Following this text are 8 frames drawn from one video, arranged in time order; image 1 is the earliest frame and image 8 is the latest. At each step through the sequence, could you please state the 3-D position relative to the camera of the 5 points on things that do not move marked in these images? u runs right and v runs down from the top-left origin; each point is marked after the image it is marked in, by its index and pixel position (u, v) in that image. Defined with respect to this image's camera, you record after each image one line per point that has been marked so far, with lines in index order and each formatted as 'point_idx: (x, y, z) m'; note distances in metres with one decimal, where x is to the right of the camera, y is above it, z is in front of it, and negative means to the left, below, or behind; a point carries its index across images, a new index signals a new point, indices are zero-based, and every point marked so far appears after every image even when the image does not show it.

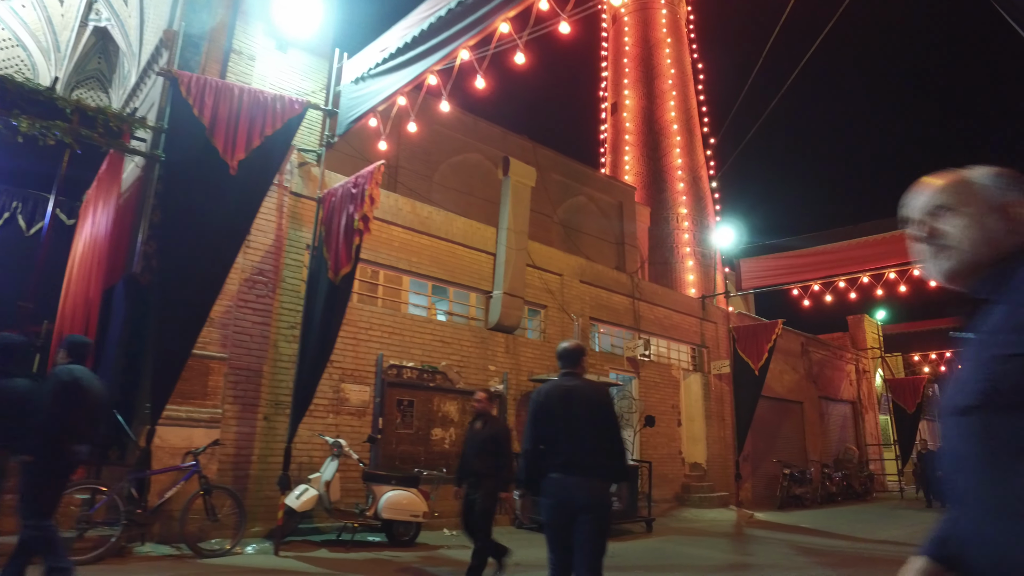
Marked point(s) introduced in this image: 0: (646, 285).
0: (+2.7, +0.1, +14.7) m
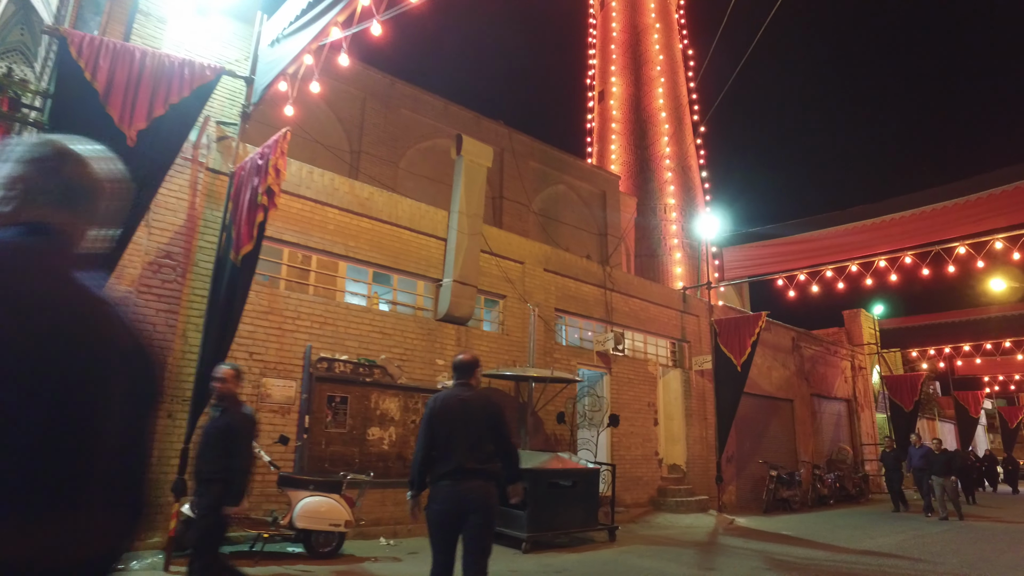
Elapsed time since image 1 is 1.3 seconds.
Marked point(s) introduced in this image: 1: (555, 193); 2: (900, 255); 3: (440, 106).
0: (+2.1, +0.3, +13.8) m
1: (+1.2, +2.6, +19.8) m
2: (+7.0, +0.6, +12.9) m
3: (-1.7, +4.4, +17.5) m
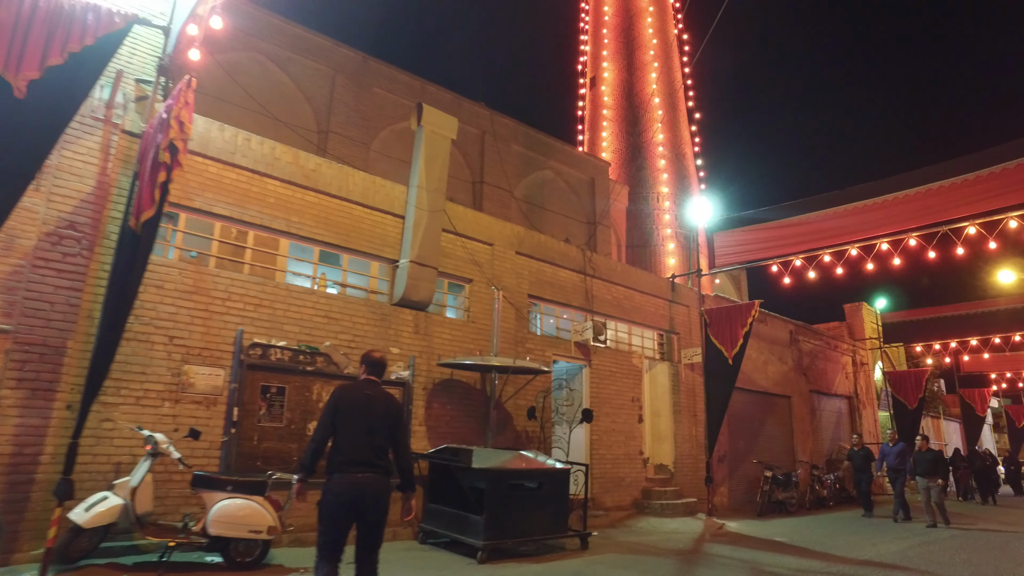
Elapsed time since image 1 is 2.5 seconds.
0: (+1.6, +0.5, +12.8) m
1: (+0.8, +2.9, +18.8) m
2: (+6.5, +0.8, +11.9) m
3: (-2.2, +4.7, +16.5) m
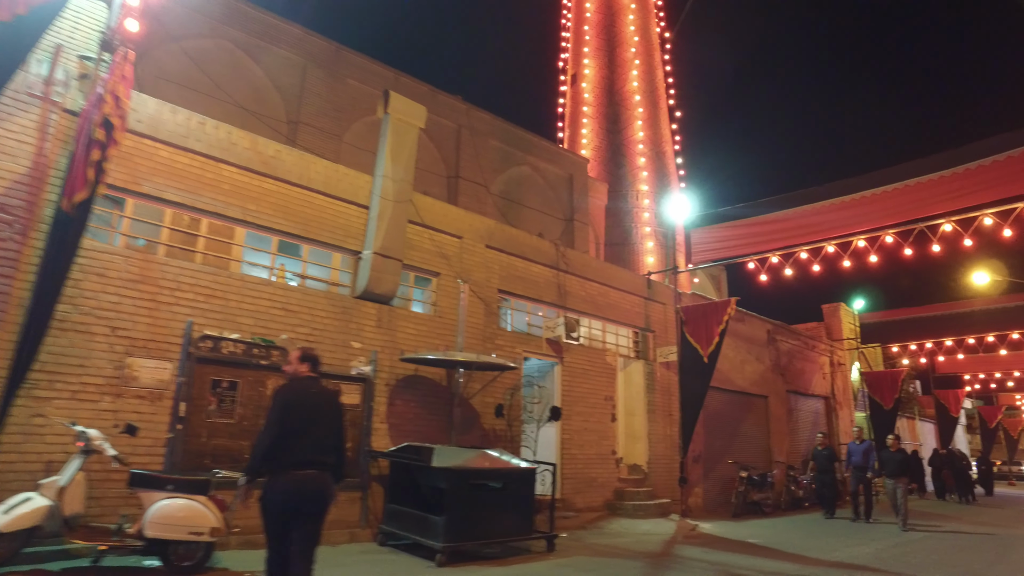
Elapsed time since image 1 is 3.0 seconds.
0: (+1.1, +0.6, +12.5) m
1: (+0.2, +2.9, +18.5) m
2: (+6.1, +0.9, +11.7) m
3: (-2.7, +4.8, +16.2) m
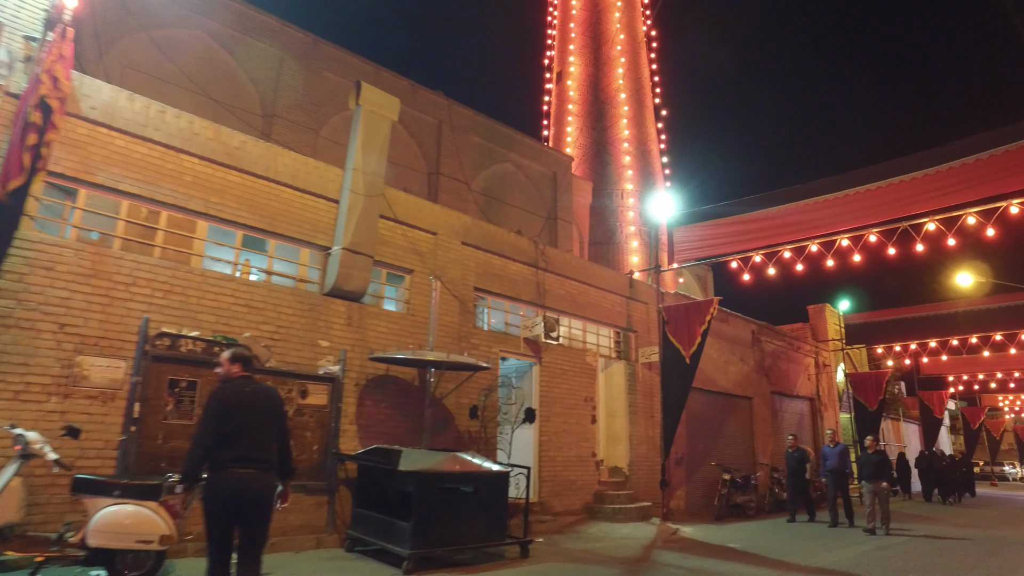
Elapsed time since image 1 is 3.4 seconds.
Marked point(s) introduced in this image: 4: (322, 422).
0: (+0.7, +0.6, +12.3) m
1: (-0.3, +3.0, +18.3) m
2: (+5.7, +0.9, +11.5) m
3: (-3.1, +4.8, +15.9) m
4: (-2.3, -1.6, +8.5) m
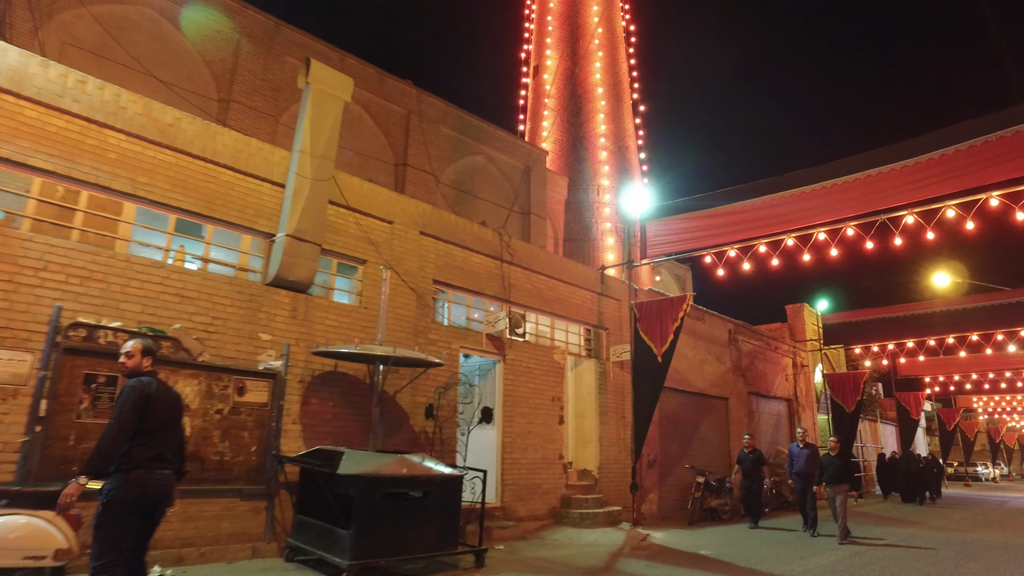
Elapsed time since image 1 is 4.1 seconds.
0: (+0.1, +0.7, +11.7) m
1: (-1.0, +3.0, +17.7) m
2: (+5.1, +1.0, +11.1) m
3: (-3.8, +4.9, +15.2) m
4: (-2.8, -1.5, +7.9) m
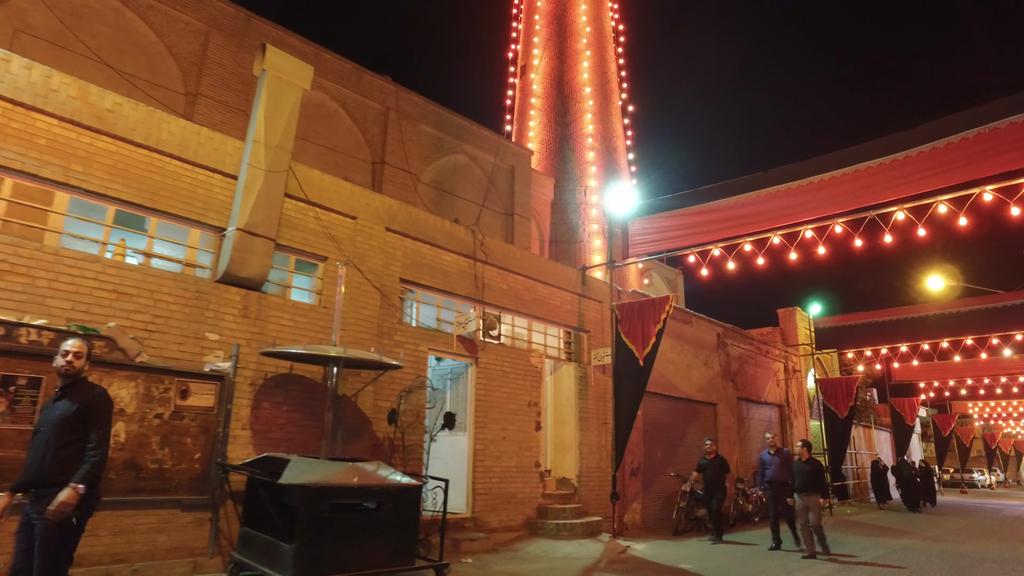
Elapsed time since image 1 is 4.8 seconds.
0: (-0.3, +0.7, +11.2) m
1: (-1.4, +3.0, +17.2) m
2: (+4.7, +1.0, +10.6) m
3: (-4.2, +4.9, +14.8) m
4: (-3.2, -1.4, +7.4) m
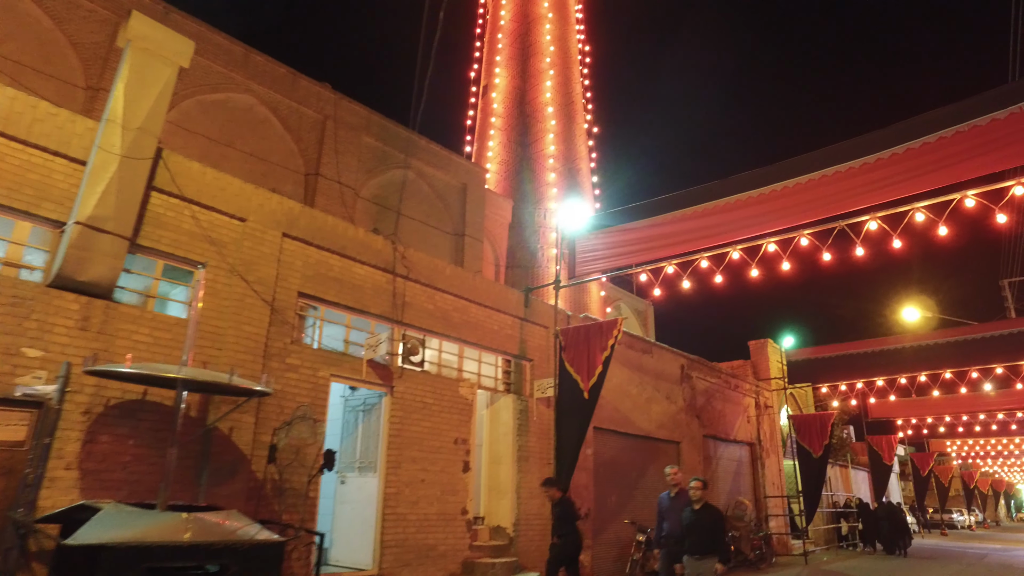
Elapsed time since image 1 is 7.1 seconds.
0: (-1.3, +0.4, +9.9) m
1: (-2.6, +2.4, +16.0) m
2: (+3.8, +0.7, +9.4) m
3: (-5.2, +4.5, +13.6) m
4: (-4.1, -1.5, +5.9) m
